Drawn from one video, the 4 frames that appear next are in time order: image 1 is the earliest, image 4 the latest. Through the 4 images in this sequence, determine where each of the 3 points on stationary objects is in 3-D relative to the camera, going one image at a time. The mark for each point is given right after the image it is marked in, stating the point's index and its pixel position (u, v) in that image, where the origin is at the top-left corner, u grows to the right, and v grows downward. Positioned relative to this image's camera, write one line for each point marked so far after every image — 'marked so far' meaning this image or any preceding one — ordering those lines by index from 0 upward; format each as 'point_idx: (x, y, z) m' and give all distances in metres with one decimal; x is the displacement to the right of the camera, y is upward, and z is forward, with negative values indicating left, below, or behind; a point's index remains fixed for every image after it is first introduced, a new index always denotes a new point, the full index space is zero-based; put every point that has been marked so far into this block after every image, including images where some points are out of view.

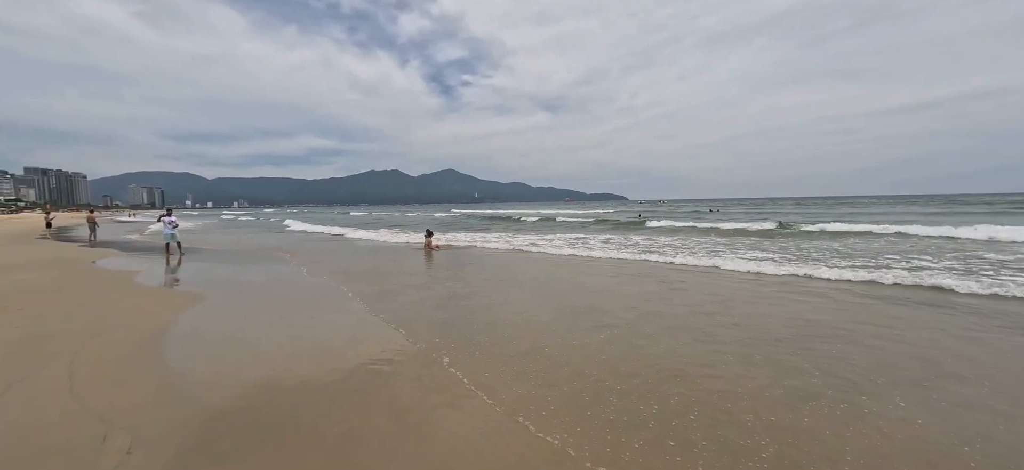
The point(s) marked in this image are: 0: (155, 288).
0: (-7.3, -1.1, +7.6) m
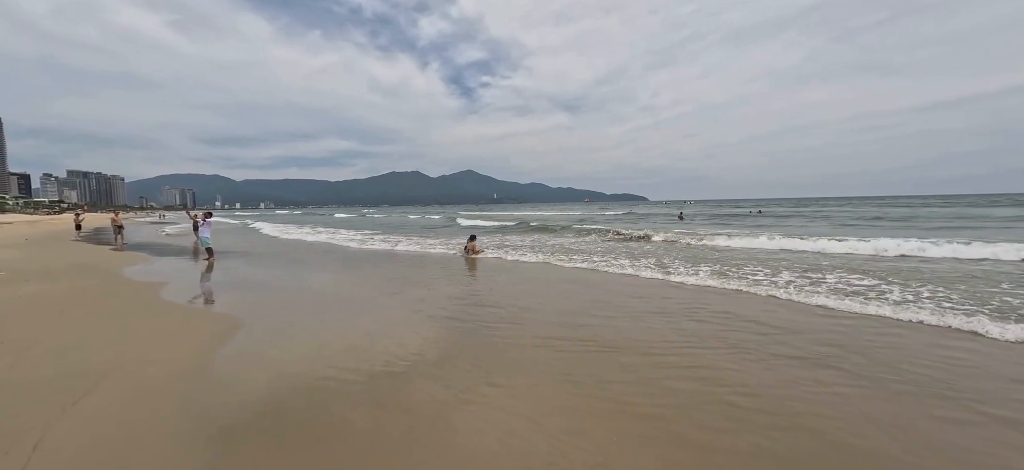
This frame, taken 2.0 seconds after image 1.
0: (-6.6, -1.1, +7.5) m
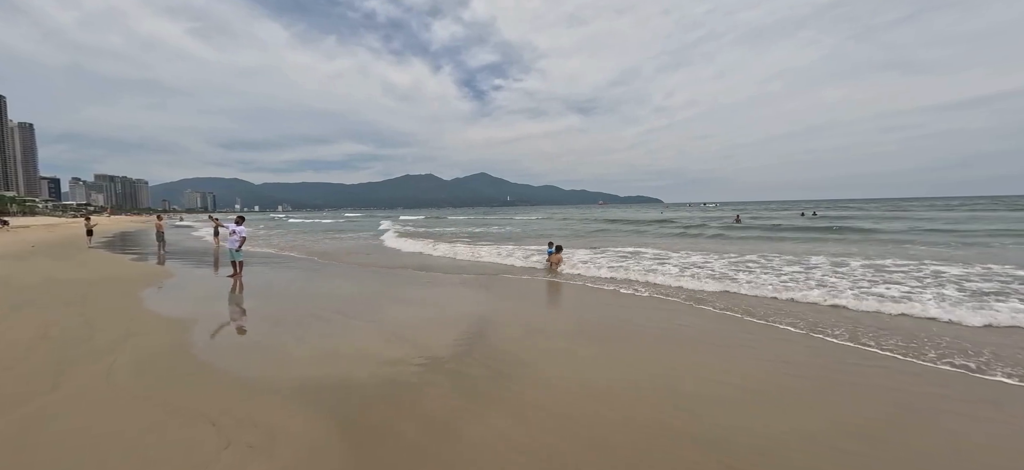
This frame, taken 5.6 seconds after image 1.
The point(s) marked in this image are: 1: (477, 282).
0: (-5.6, -1.2, +6.8) m
1: (-0.9, -1.2, +9.1) m
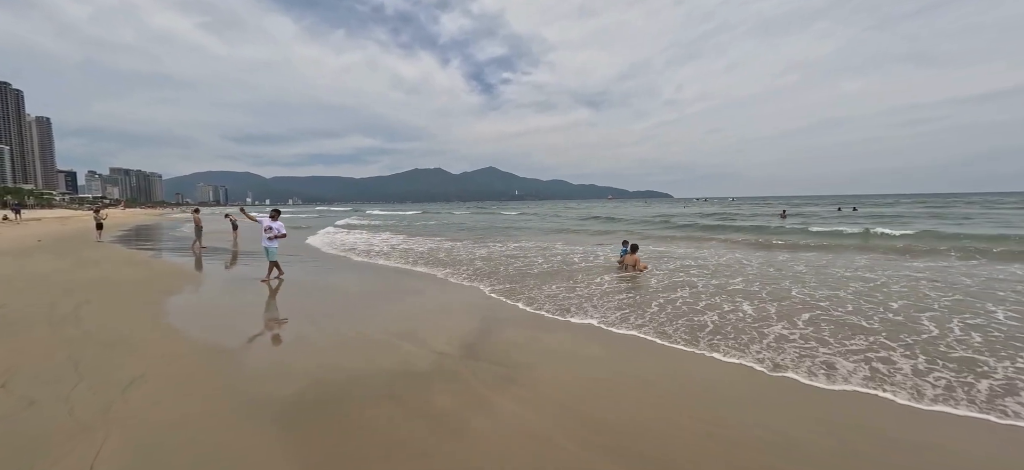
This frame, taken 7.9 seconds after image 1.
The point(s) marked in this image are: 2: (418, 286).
0: (-5.0, -1.1, +6.4) m
1: (-0.3, -1.1, +8.6) m
2: (-2.0, -1.2, +8.2) m
